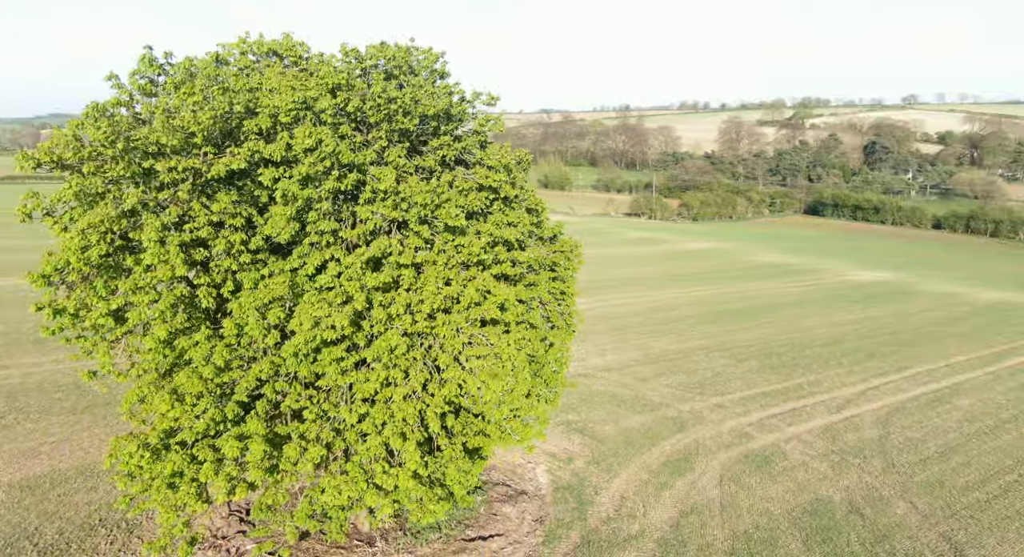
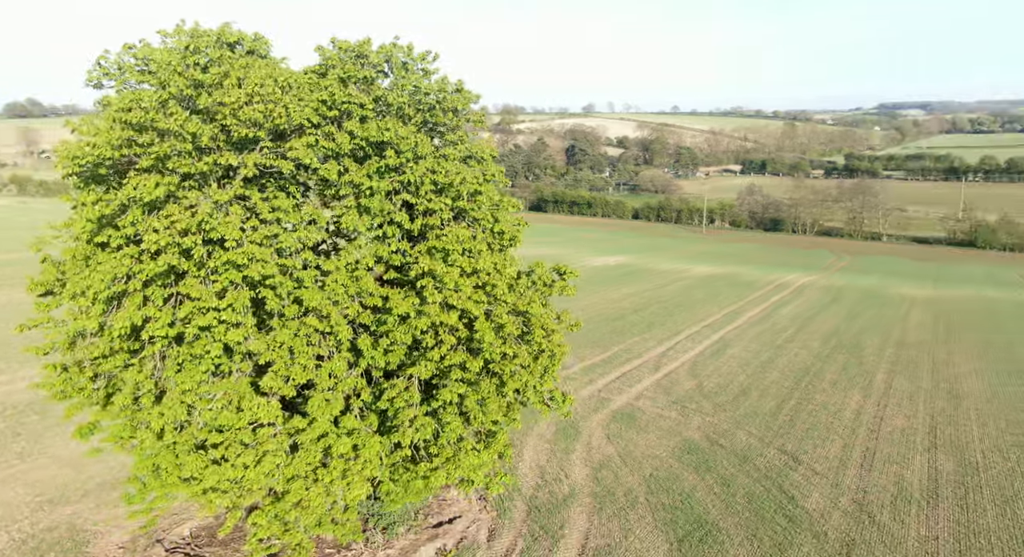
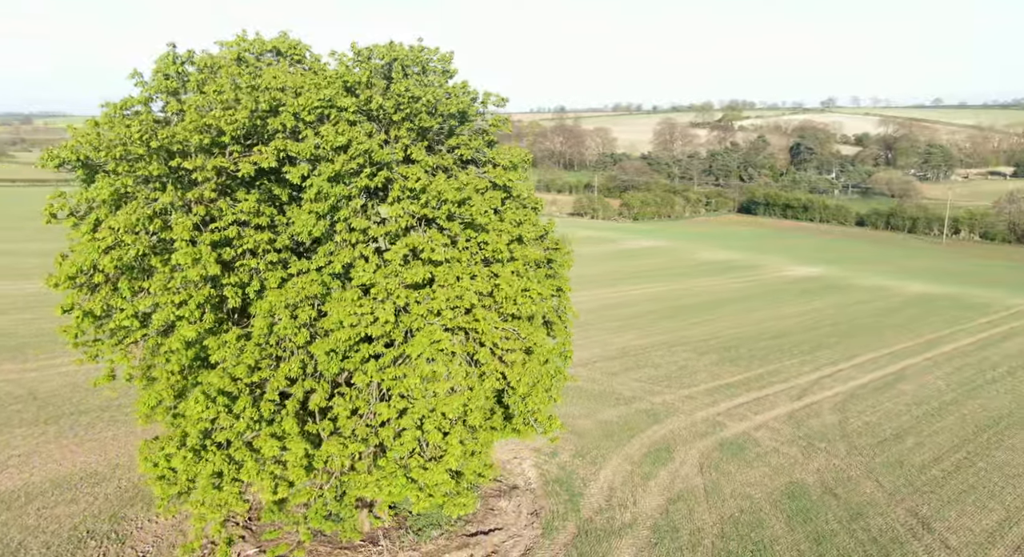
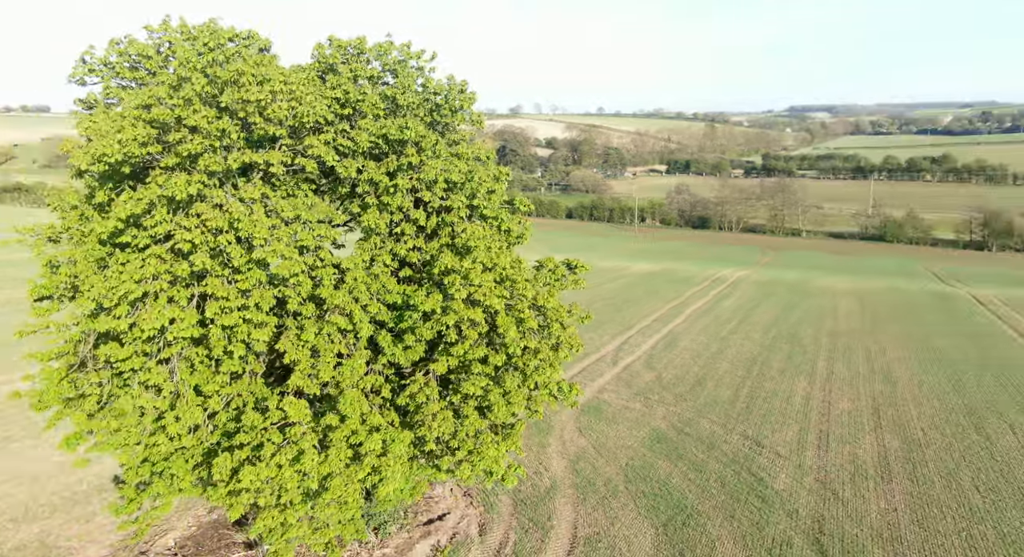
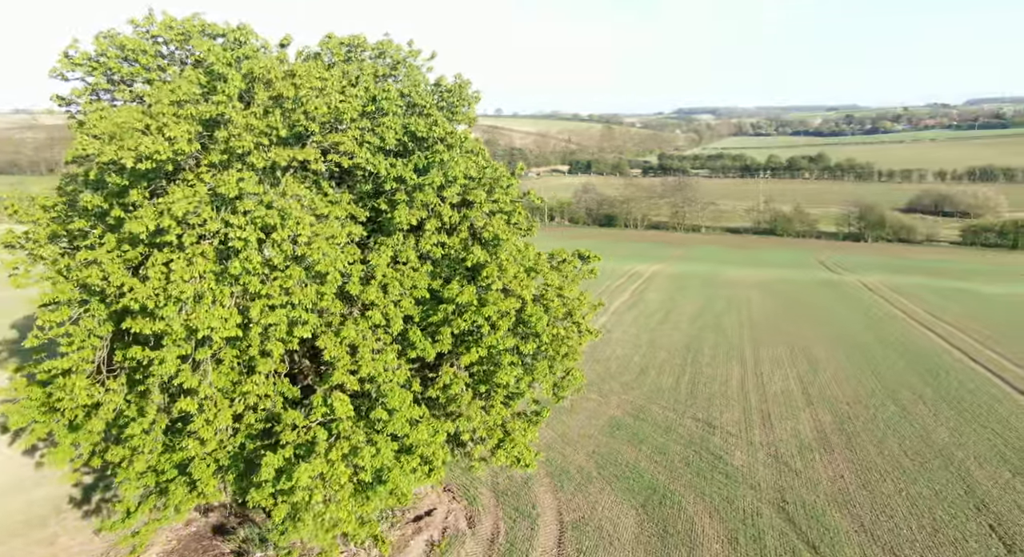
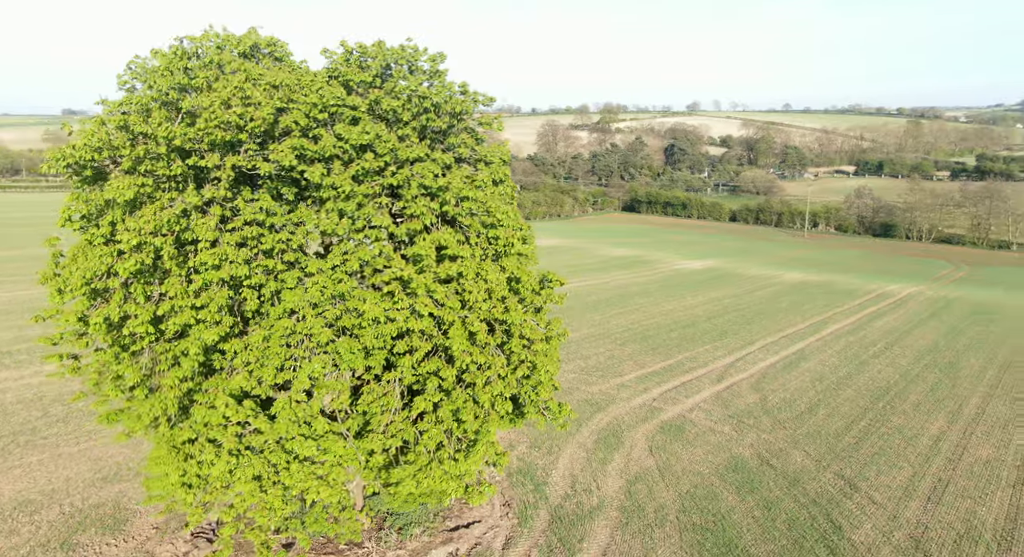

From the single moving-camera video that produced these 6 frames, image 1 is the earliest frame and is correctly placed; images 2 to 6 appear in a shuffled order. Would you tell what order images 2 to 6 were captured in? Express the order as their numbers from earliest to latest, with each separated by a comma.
3, 6, 2, 4, 5
